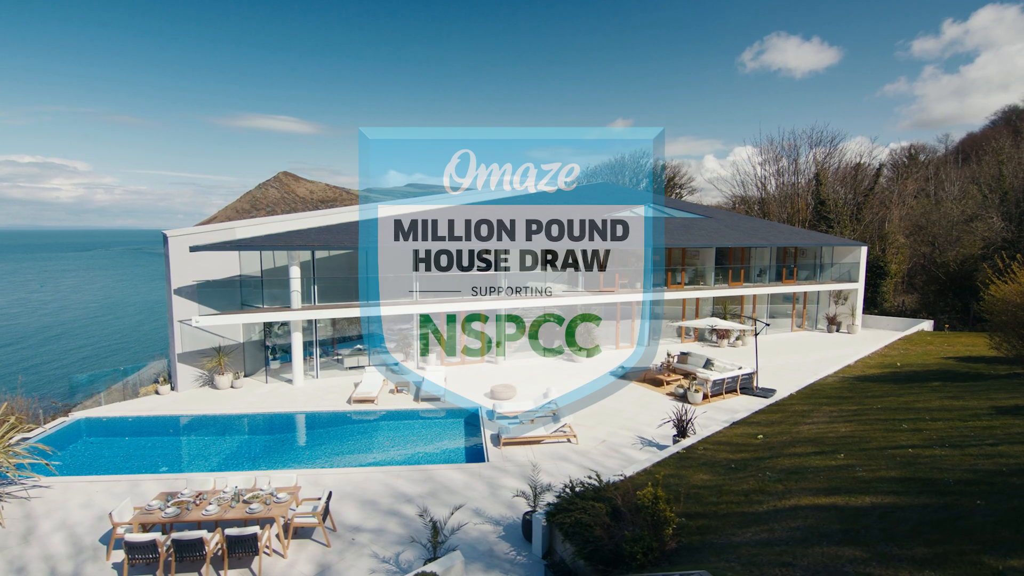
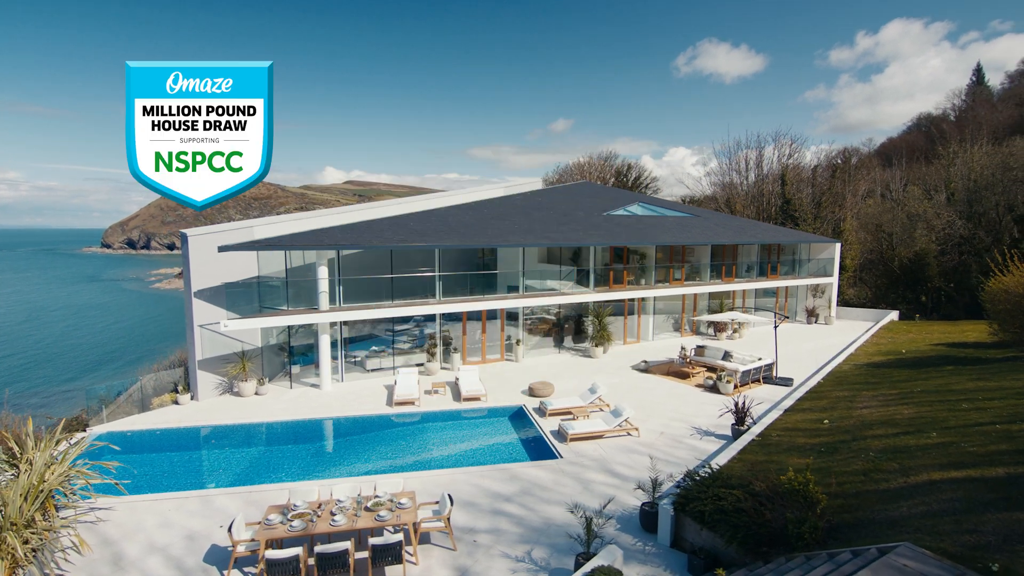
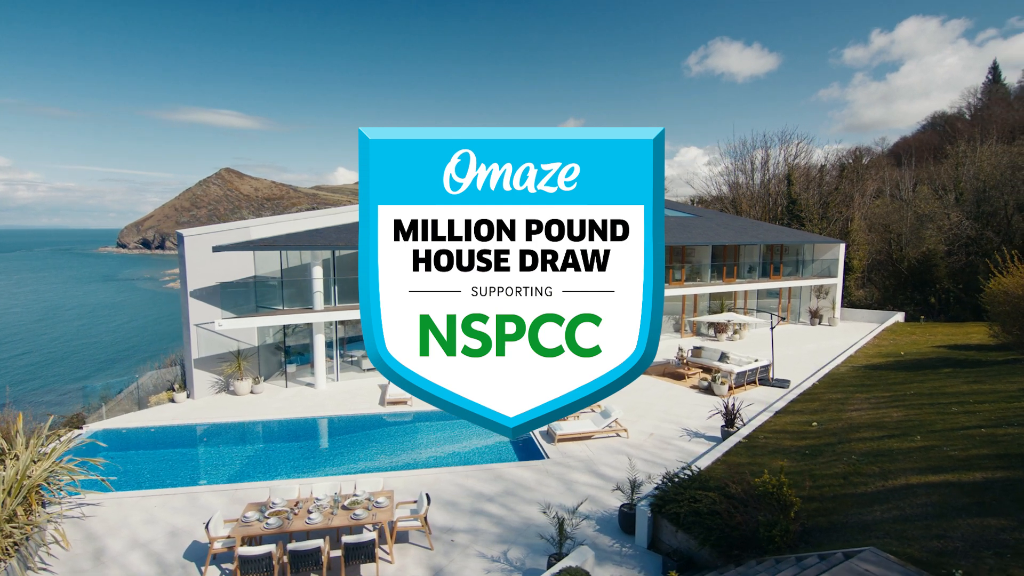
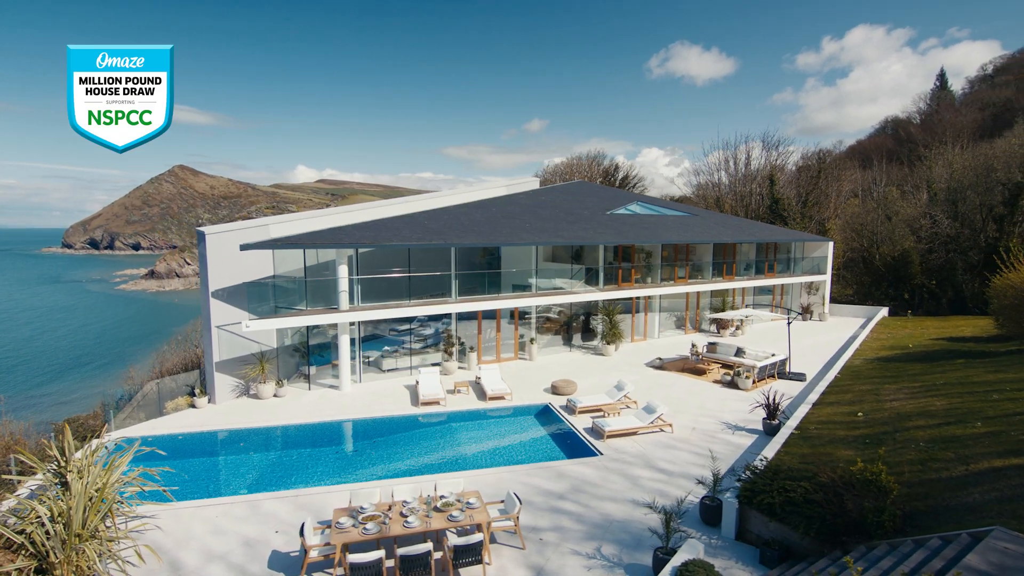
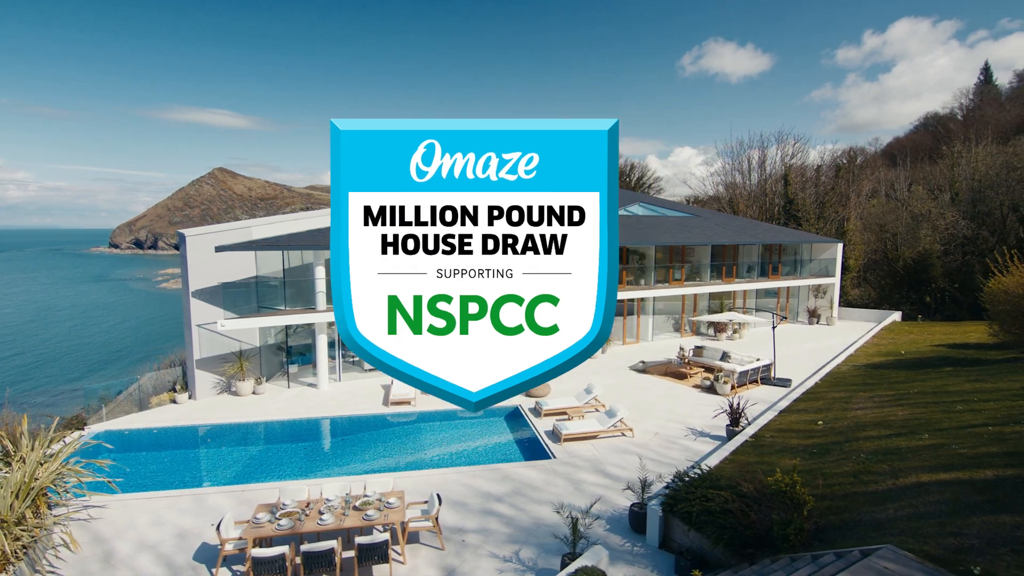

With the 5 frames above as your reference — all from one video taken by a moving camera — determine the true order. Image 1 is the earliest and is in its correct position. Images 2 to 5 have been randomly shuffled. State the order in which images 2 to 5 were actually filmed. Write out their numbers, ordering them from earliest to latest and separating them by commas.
3, 5, 2, 4
